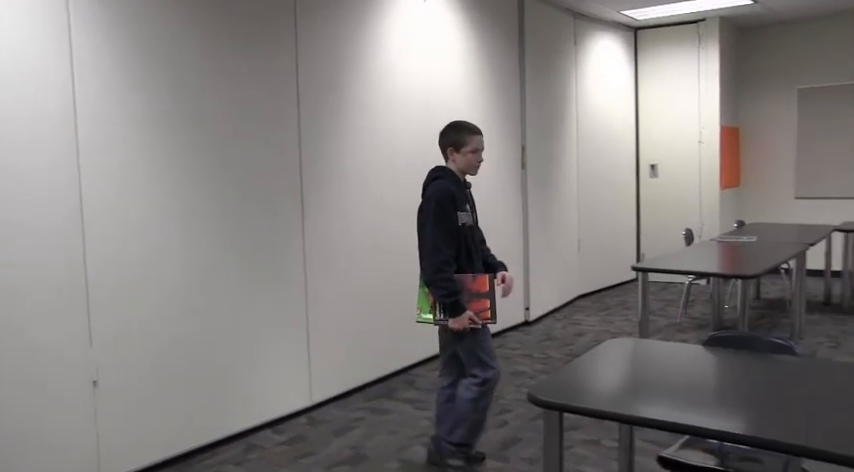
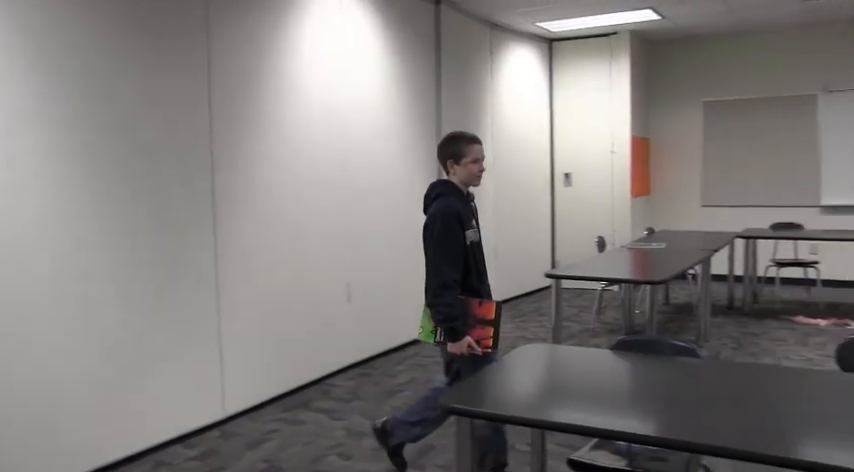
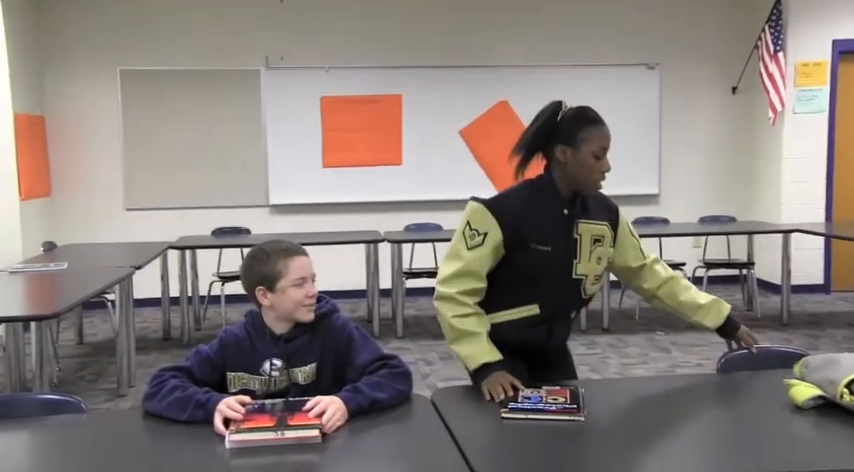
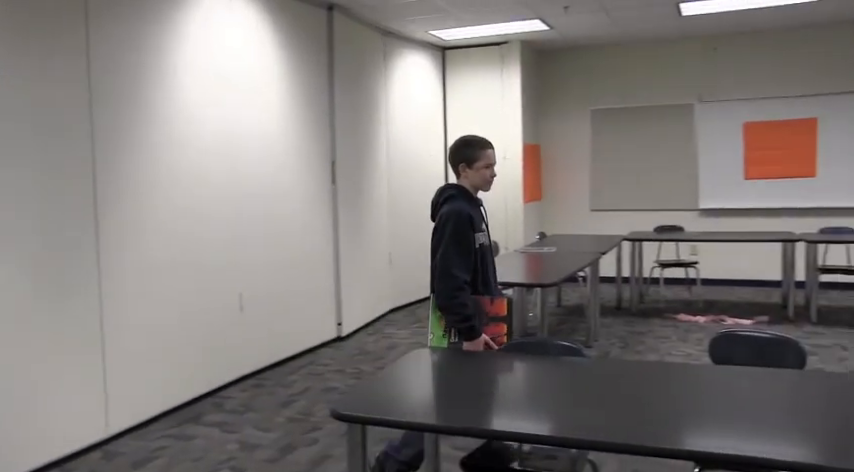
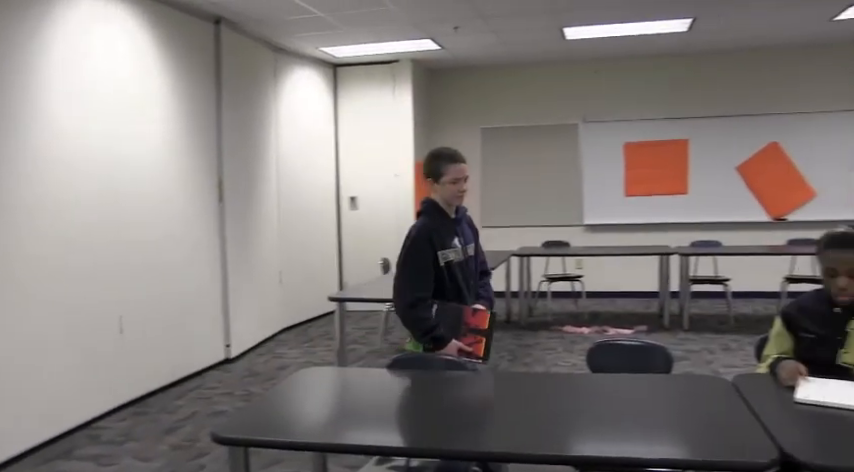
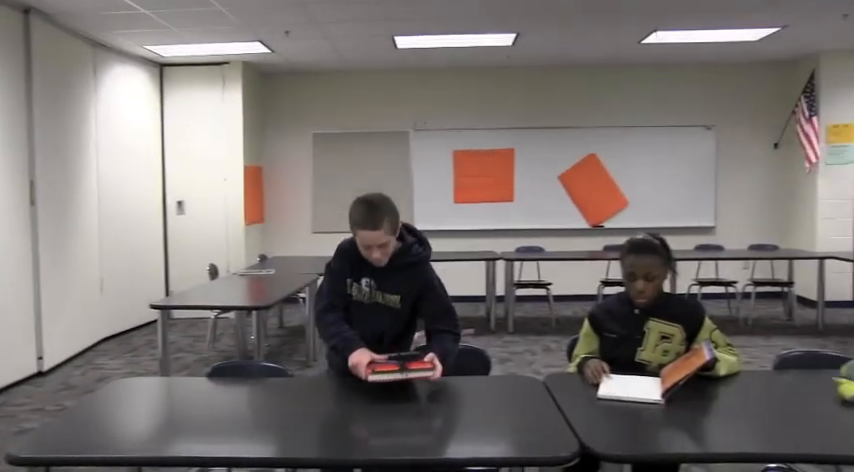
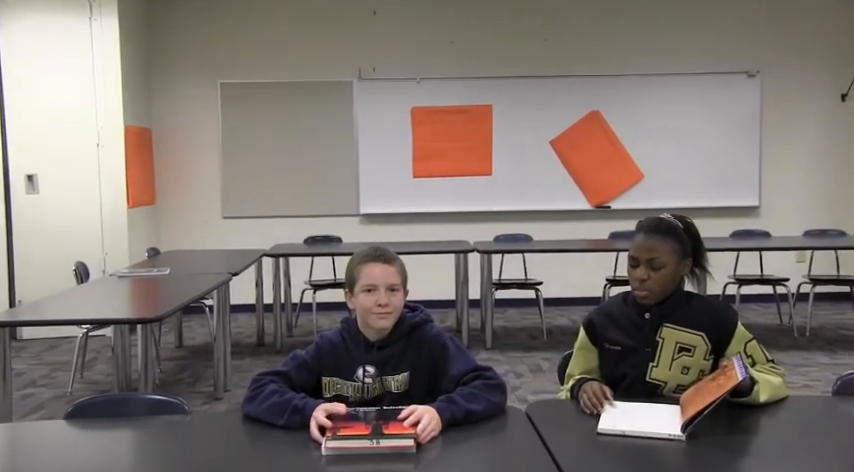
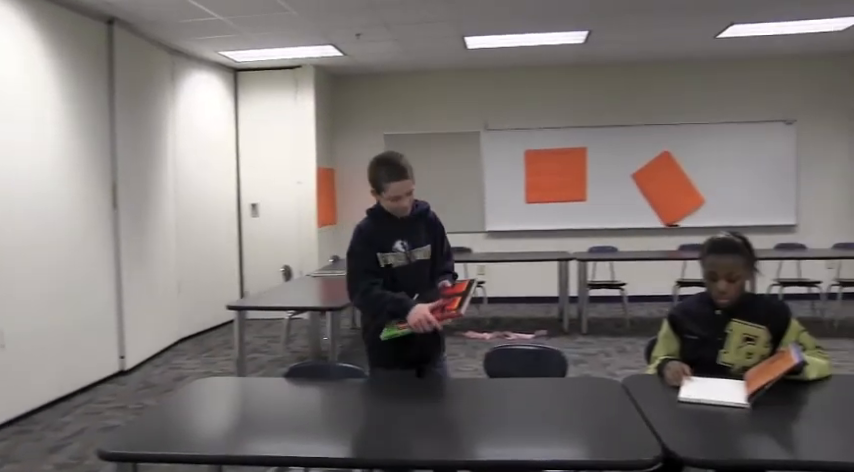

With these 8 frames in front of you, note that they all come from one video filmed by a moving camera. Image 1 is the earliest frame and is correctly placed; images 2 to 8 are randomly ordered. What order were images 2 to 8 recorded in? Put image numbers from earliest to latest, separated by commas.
2, 4, 5, 8, 6, 7, 3
